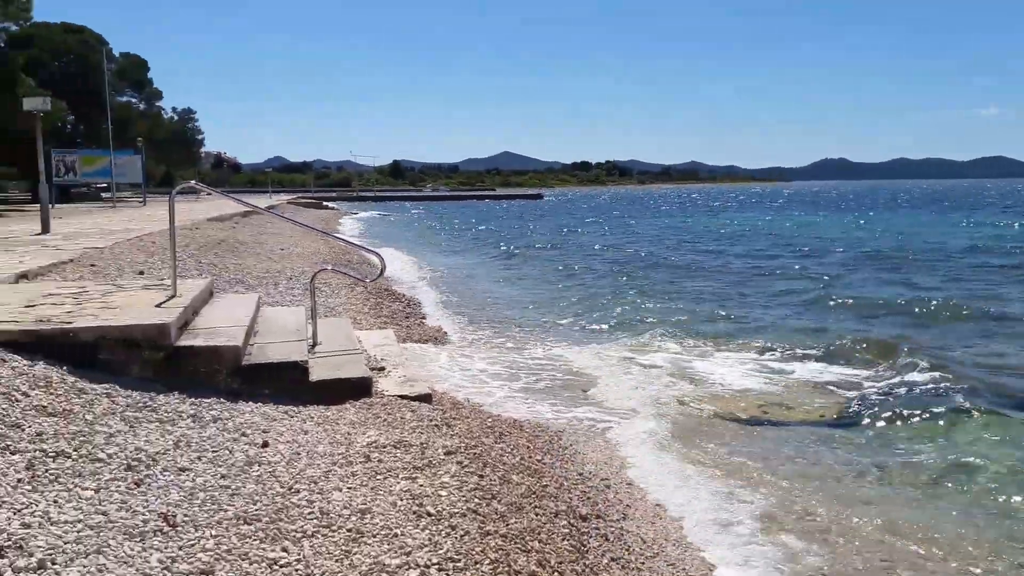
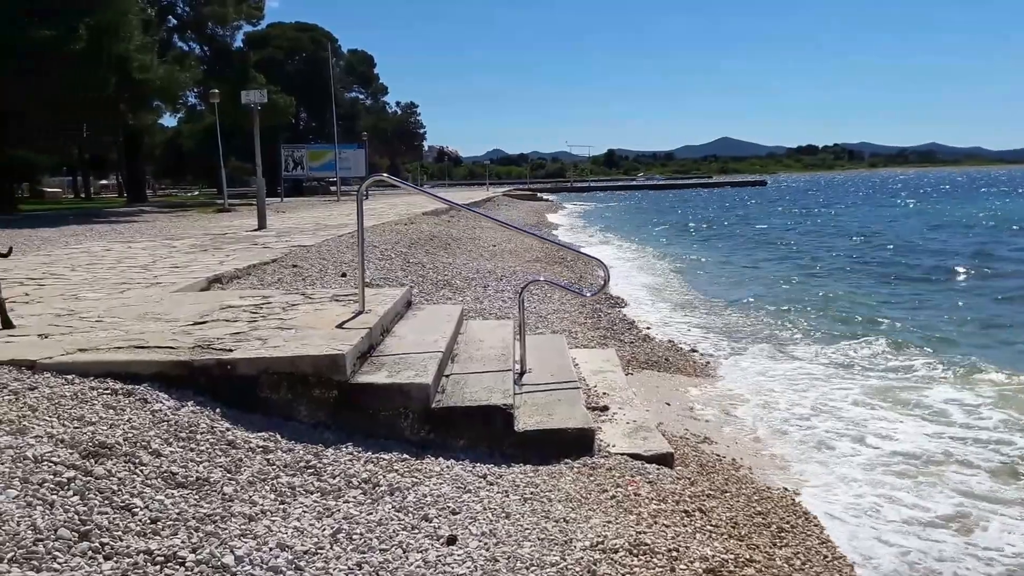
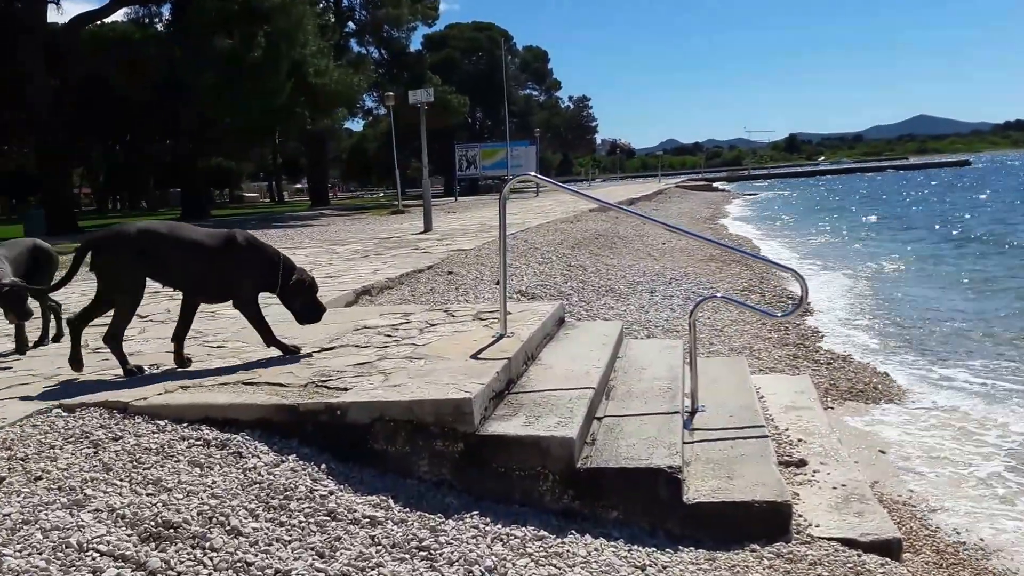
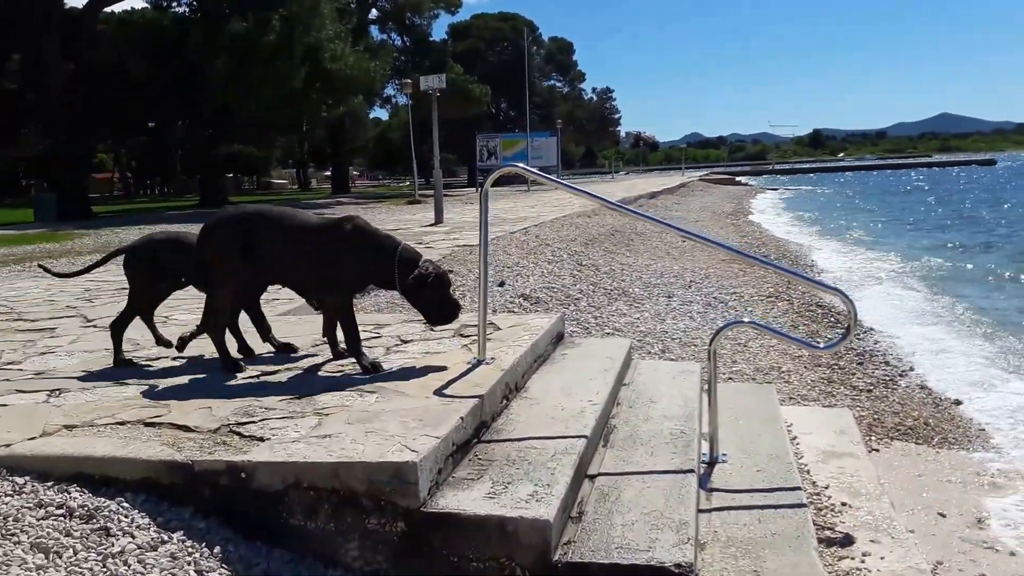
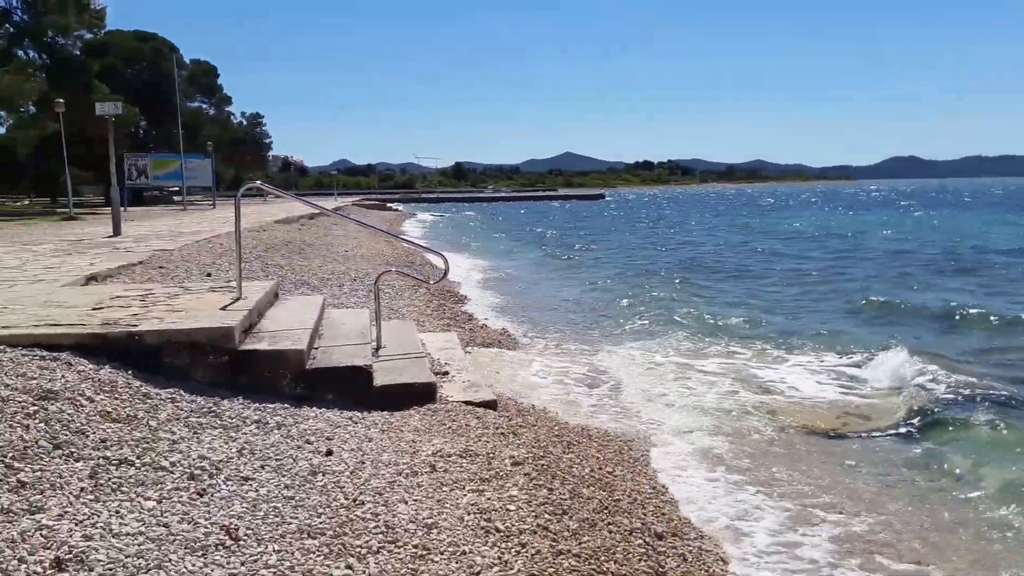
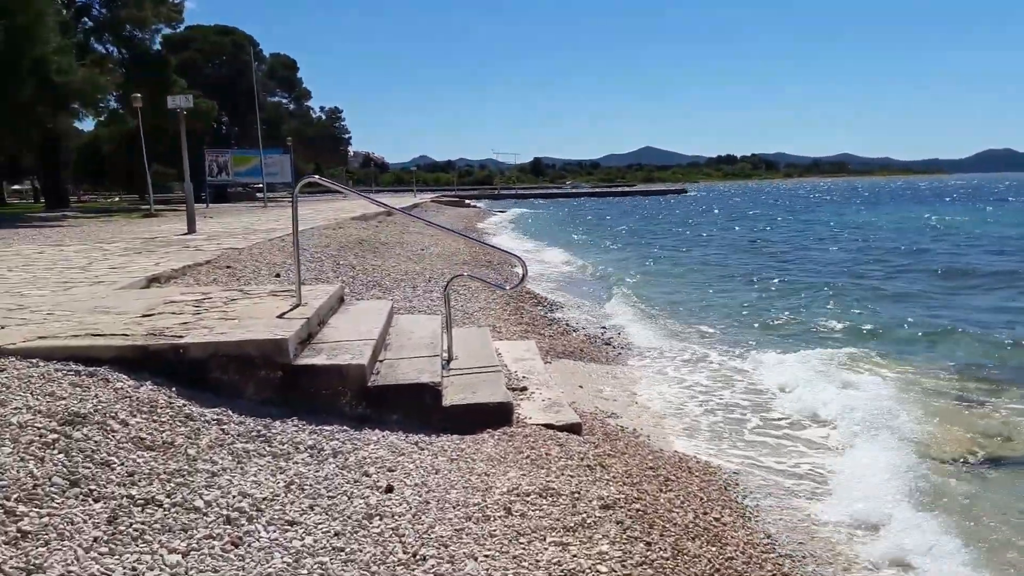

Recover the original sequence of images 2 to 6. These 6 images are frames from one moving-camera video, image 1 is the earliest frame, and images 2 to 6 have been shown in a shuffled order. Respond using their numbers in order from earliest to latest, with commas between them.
5, 6, 2, 3, 4
